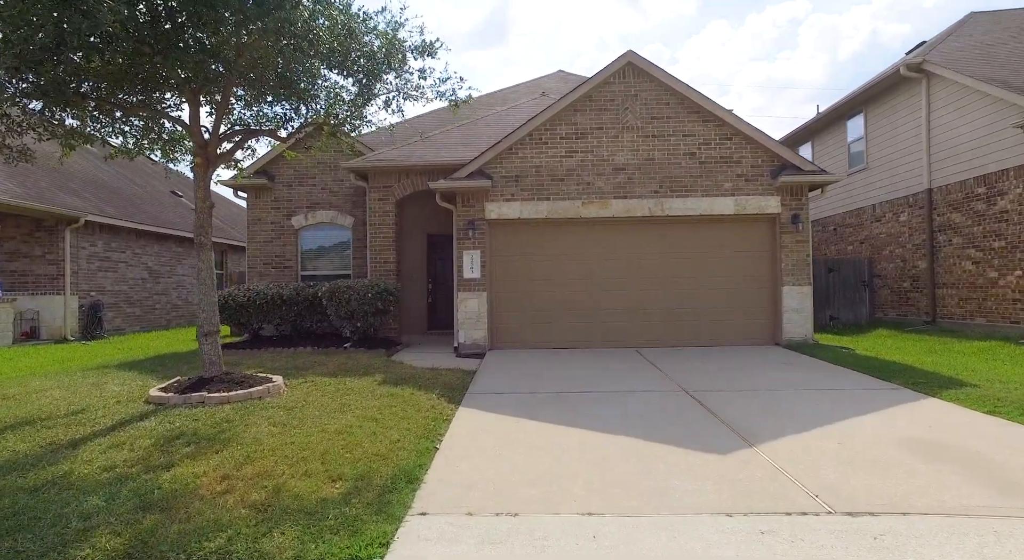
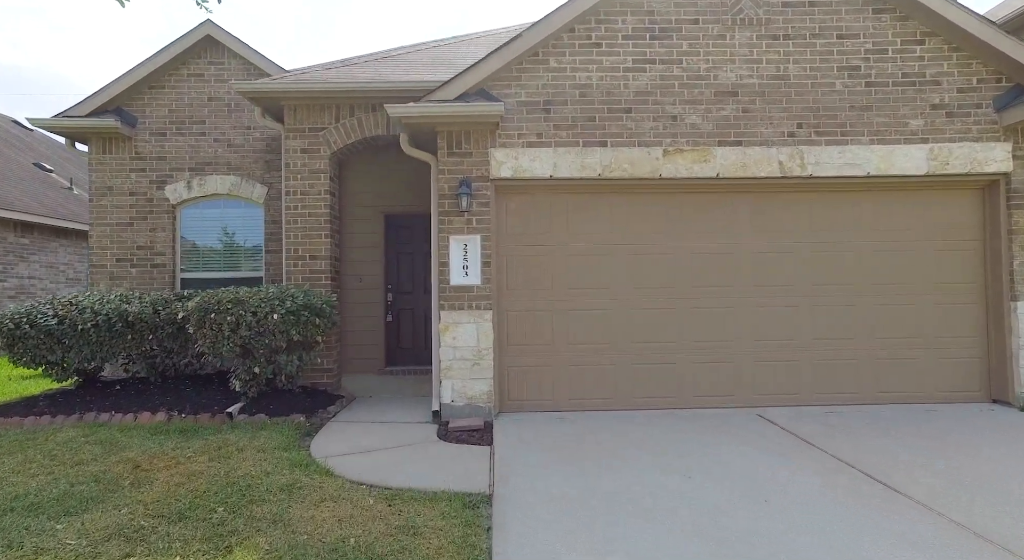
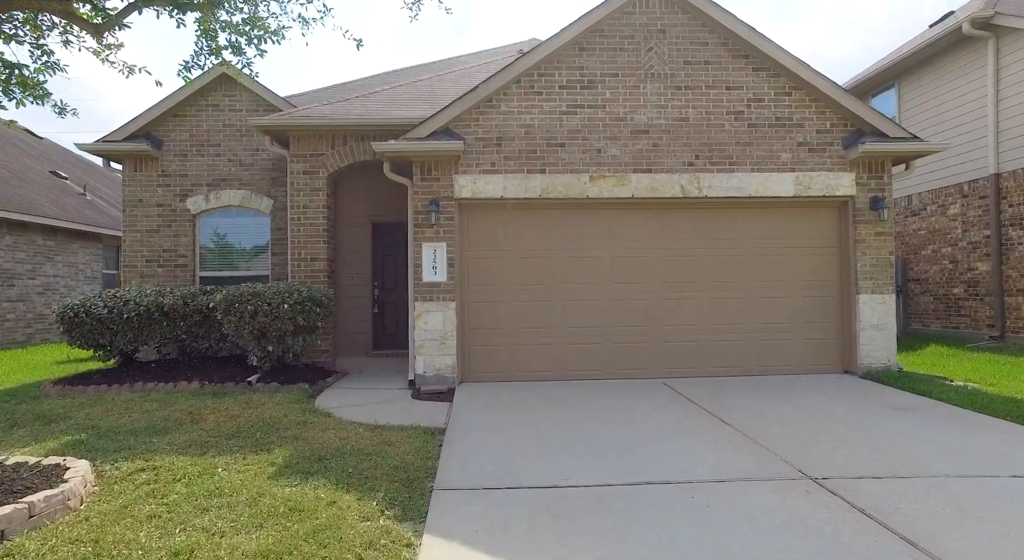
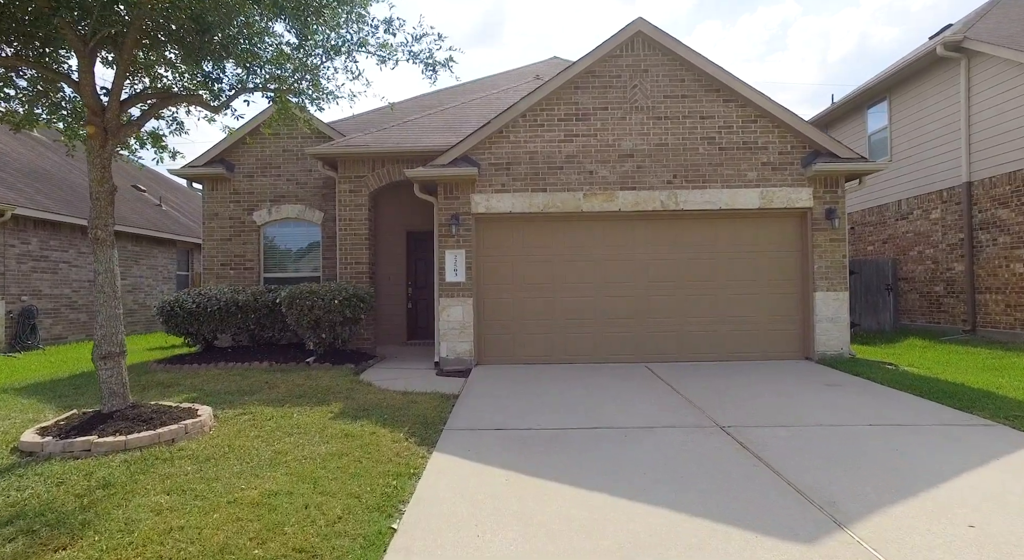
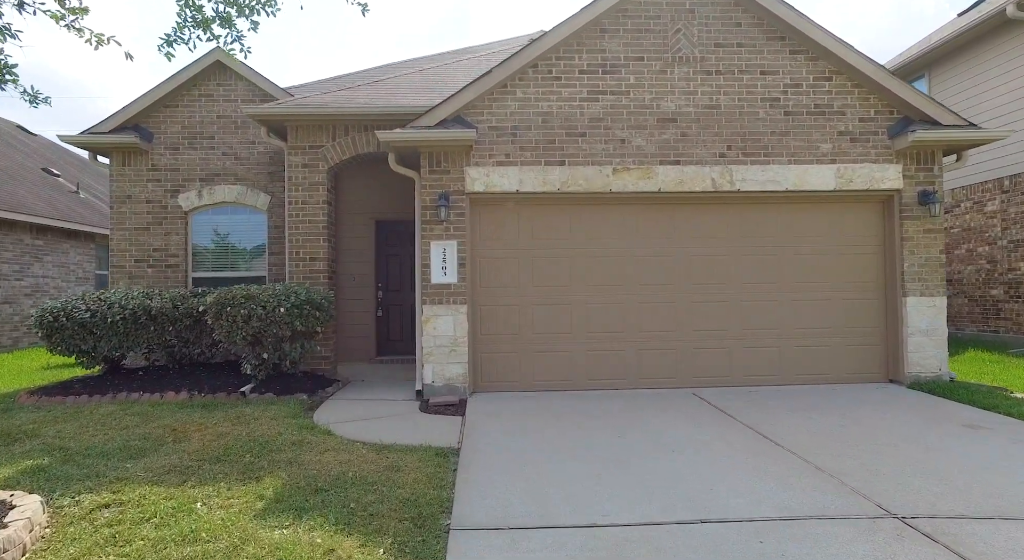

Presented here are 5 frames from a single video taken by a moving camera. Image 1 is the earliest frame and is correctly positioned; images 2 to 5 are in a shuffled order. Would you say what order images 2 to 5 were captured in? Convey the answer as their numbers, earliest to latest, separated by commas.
4, 3, 5, 2
